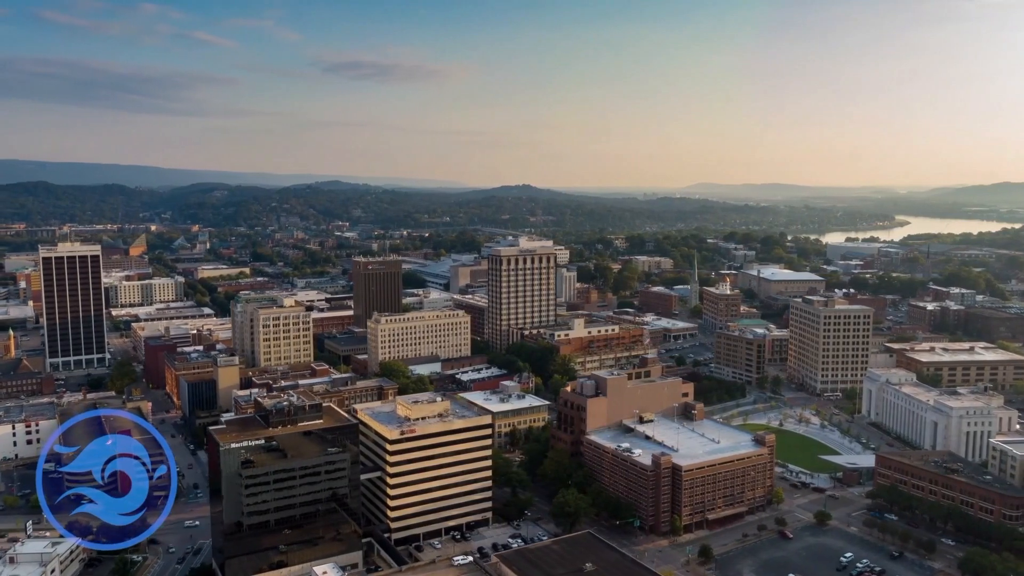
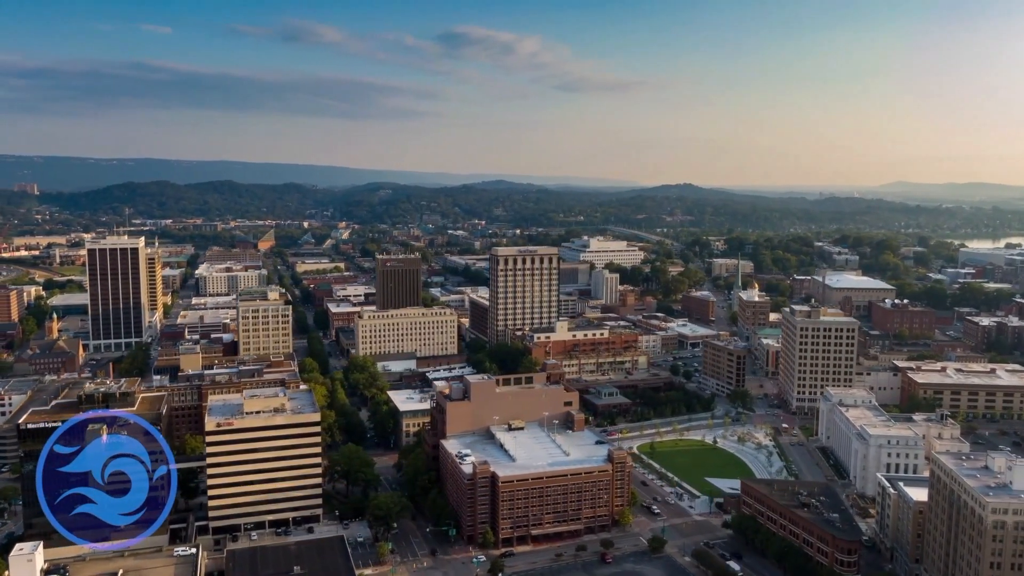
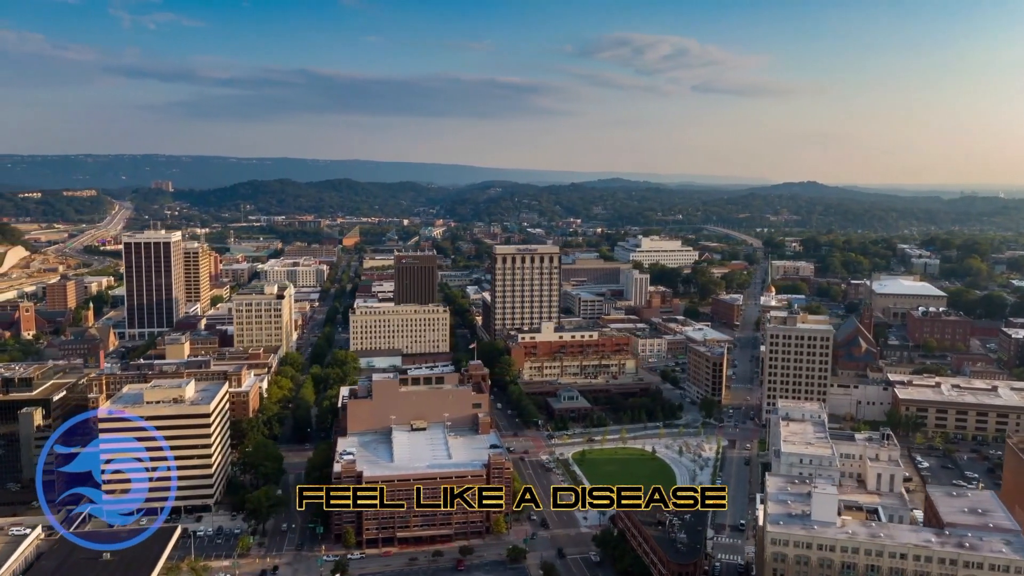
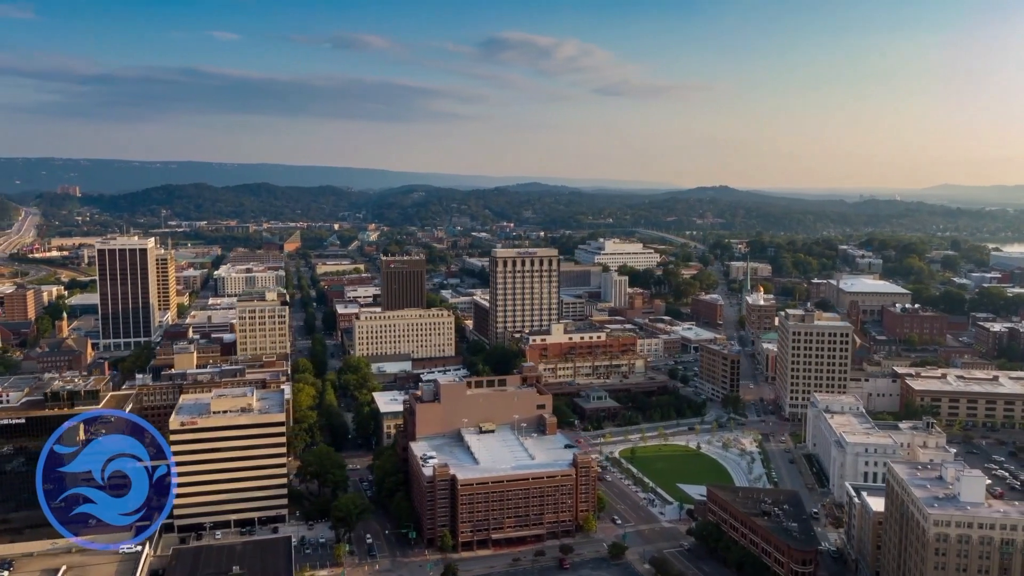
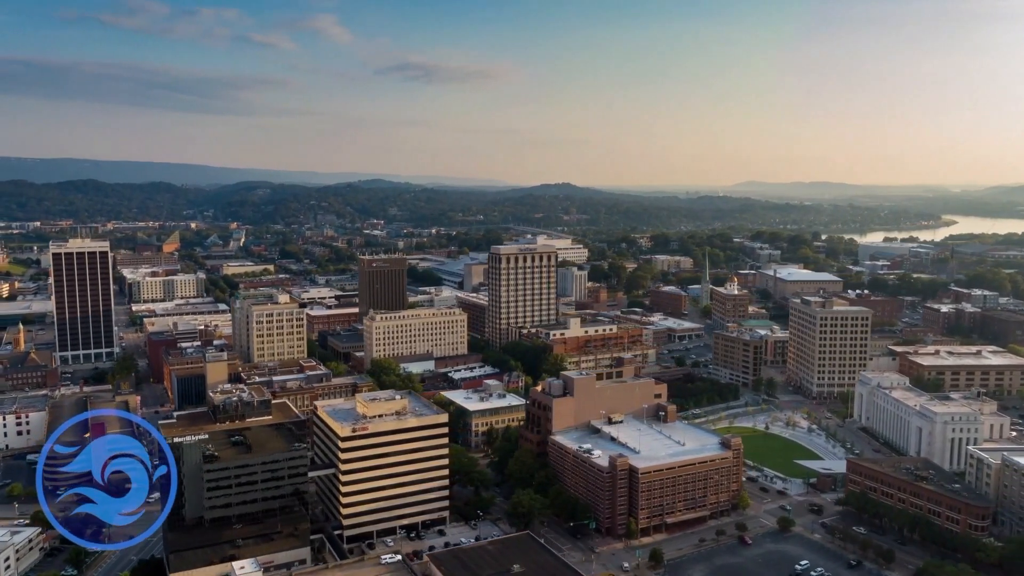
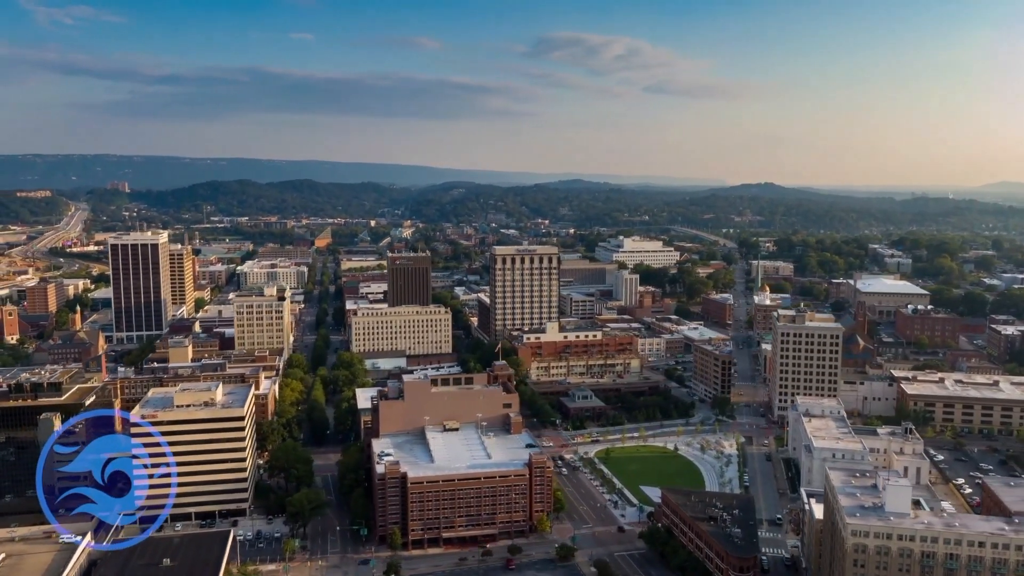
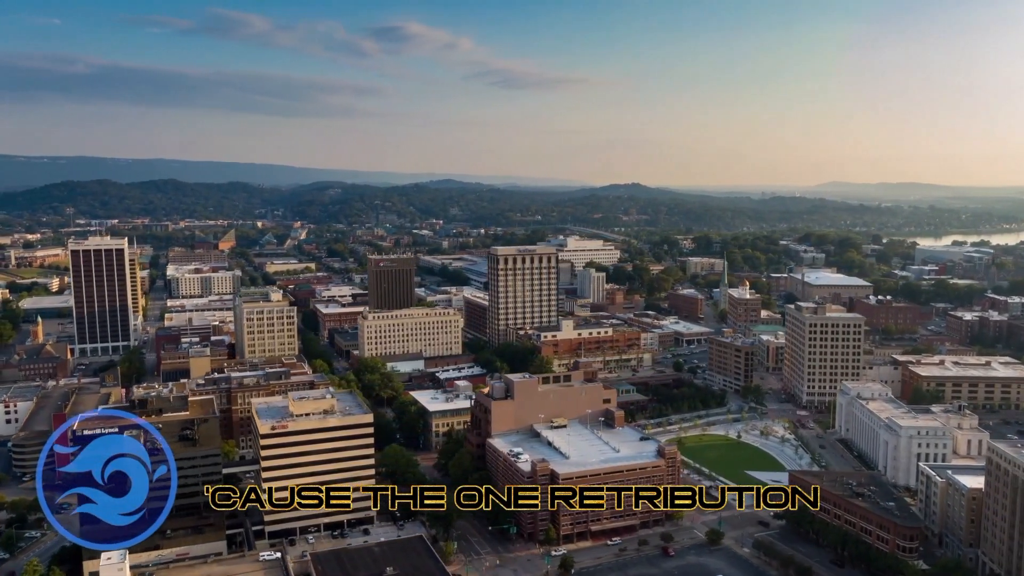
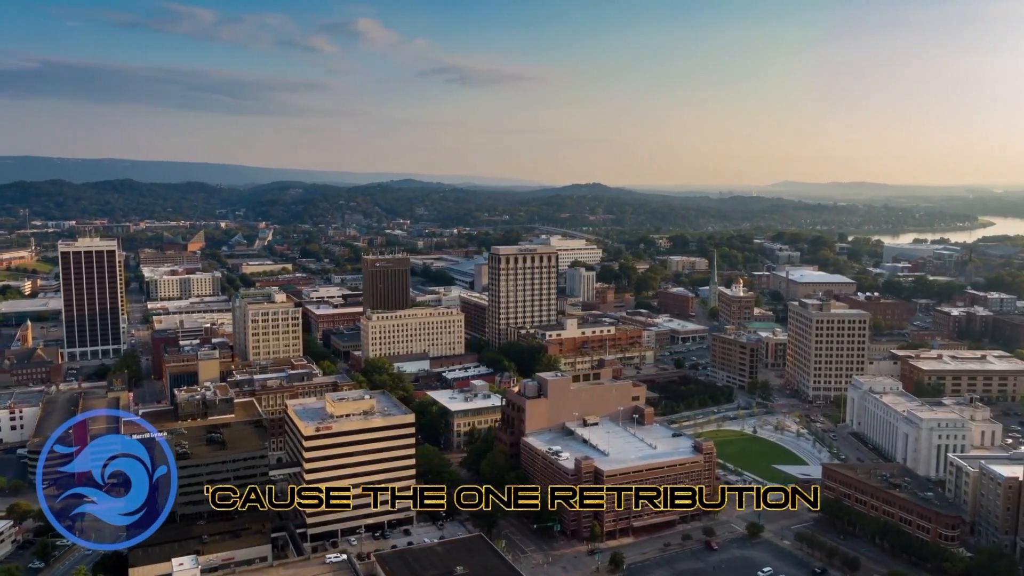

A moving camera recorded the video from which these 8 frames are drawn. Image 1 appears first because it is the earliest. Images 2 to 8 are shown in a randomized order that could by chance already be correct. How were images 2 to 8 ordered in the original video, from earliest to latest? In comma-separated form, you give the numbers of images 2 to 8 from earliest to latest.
5, 8, 7, 2, 4, 6, 3
